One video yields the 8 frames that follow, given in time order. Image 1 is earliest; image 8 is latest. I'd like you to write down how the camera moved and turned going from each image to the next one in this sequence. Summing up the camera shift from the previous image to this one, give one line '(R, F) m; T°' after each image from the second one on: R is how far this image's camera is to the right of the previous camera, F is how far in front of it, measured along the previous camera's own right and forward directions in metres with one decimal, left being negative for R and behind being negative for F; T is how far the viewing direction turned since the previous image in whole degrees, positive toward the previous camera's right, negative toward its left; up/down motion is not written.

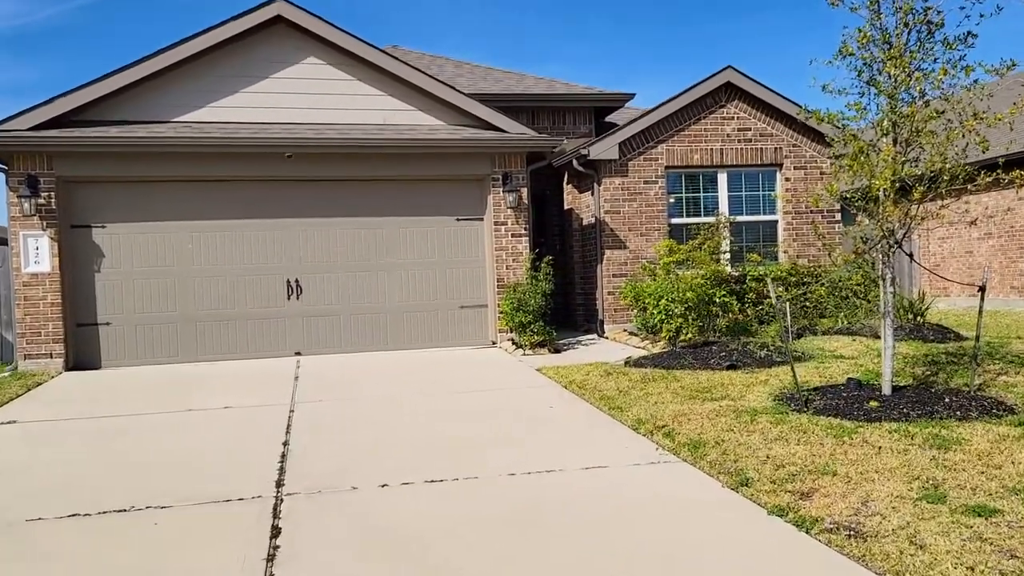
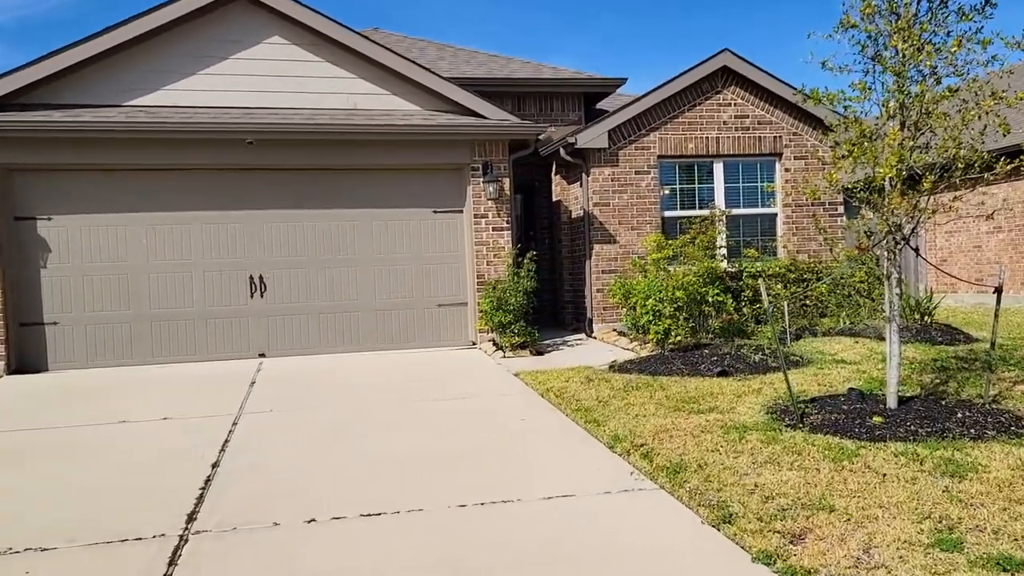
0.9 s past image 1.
(+0.3, +0.7) m; 0°
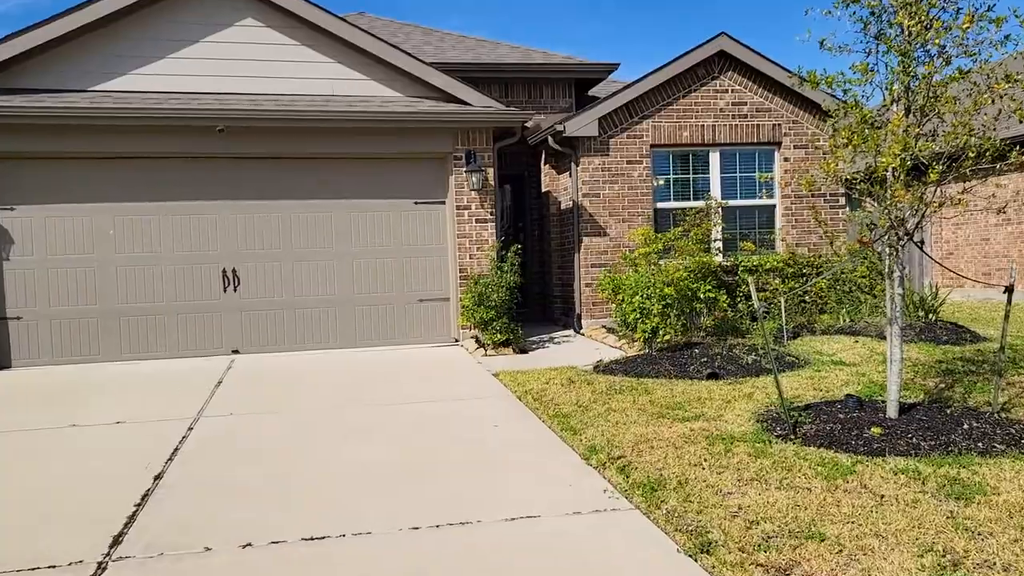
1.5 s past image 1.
(+0.2, +0.4) m; 0°
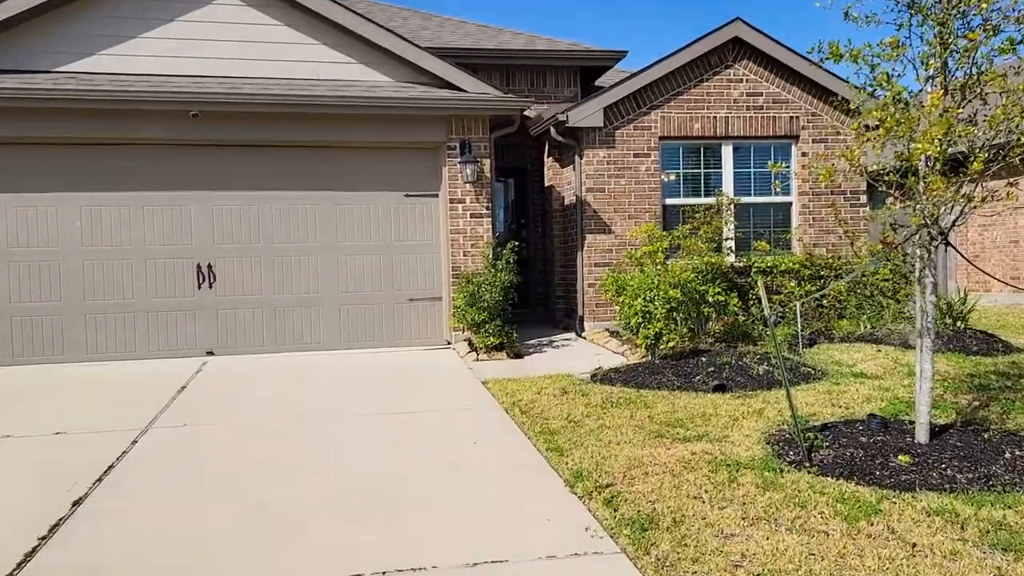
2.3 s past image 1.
(+0.2, +0.6) m; -1°
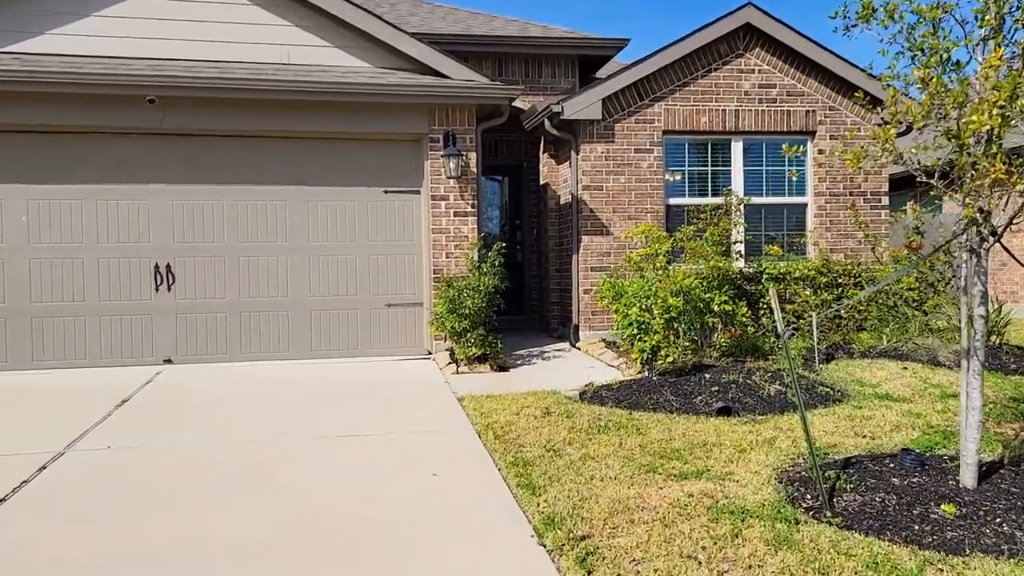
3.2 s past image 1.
(+0.2, +0.8) m; -1°
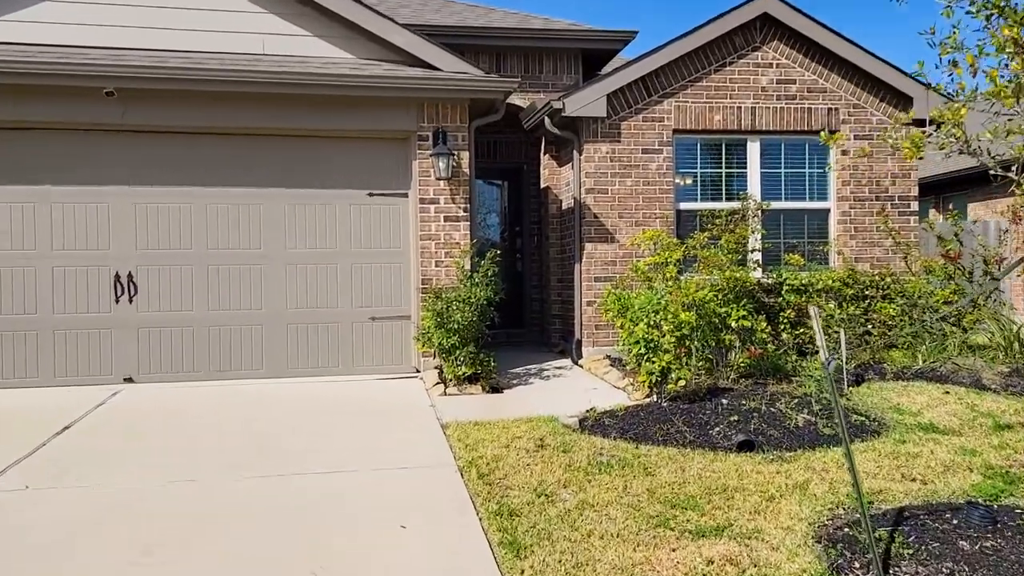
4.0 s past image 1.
(+0.1, +0.7) m; -1°
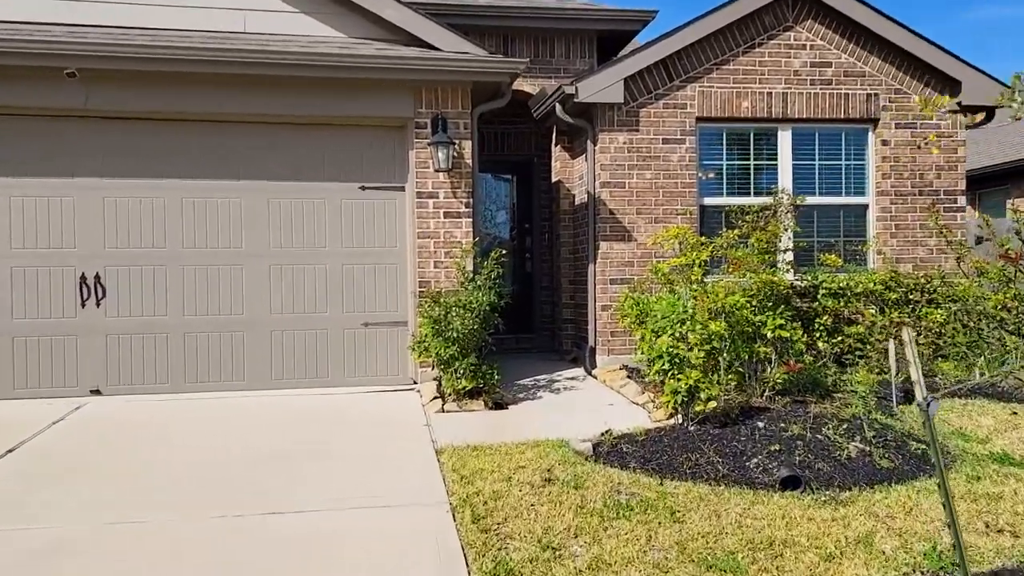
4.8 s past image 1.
(+0.1, +0.7) m; -1°
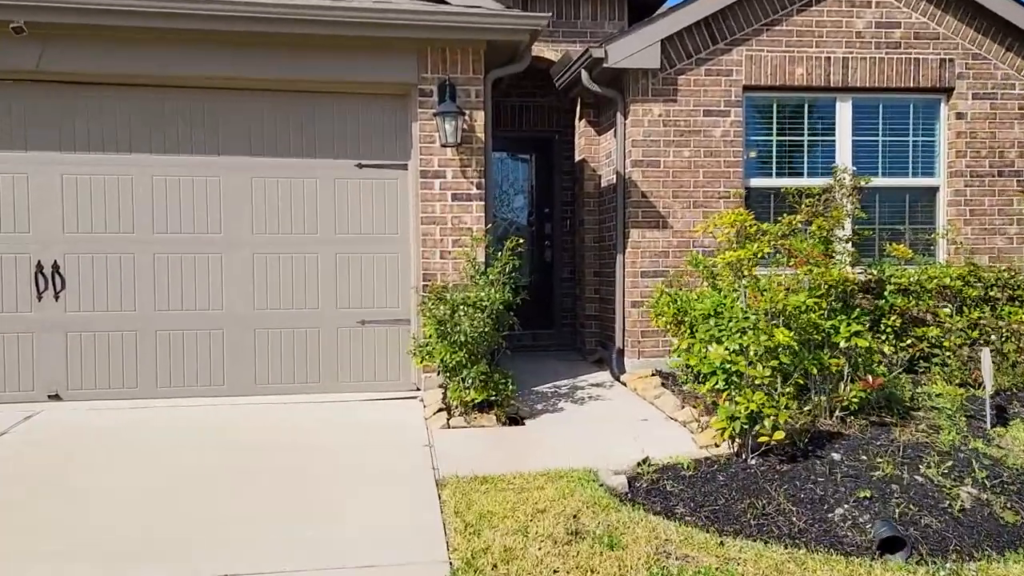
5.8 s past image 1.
(0.0, +0.9) m; -1°
